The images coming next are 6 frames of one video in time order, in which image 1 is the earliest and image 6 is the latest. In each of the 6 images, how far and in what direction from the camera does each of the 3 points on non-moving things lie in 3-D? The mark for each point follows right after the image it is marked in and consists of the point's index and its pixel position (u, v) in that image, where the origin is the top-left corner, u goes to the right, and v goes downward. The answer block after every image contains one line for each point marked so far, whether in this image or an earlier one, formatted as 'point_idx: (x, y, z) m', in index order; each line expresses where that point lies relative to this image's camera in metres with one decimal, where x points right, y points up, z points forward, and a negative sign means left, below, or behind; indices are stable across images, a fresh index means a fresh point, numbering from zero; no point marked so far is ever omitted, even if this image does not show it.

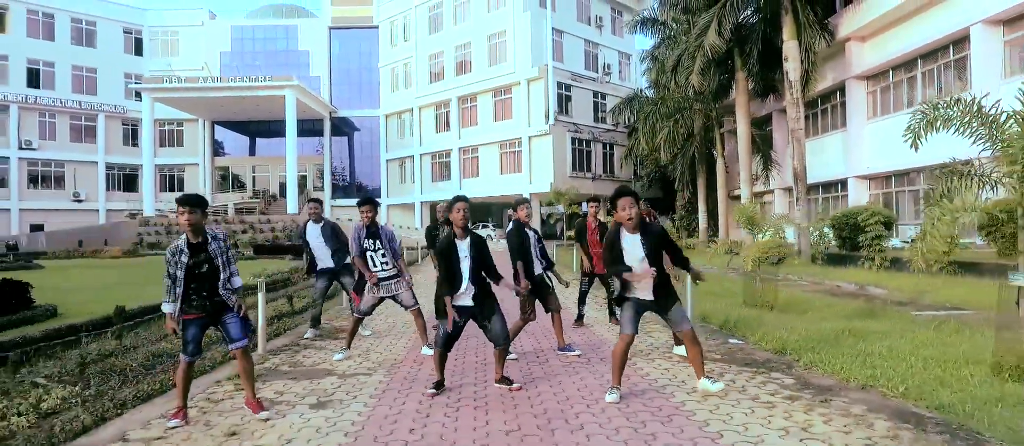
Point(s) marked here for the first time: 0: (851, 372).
0: (+2.4, -1.0, +4.4) m
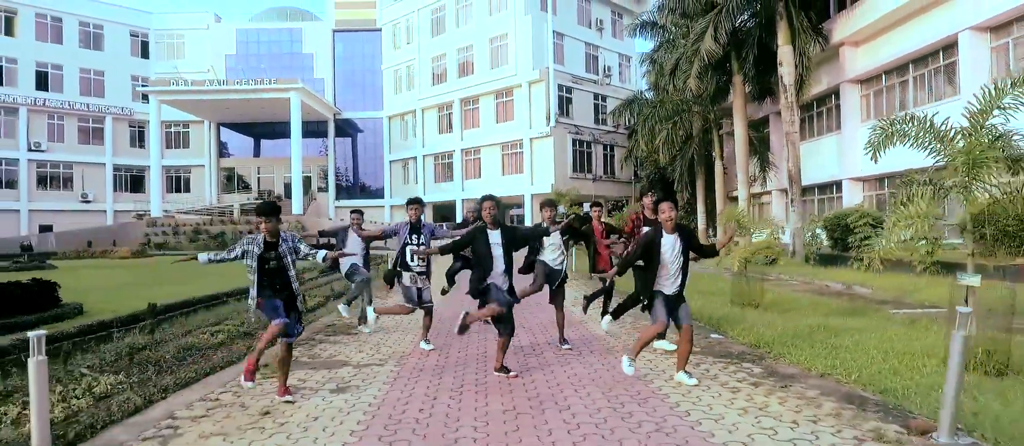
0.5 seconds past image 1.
0: (+2.3, -1.1, +4.9) m
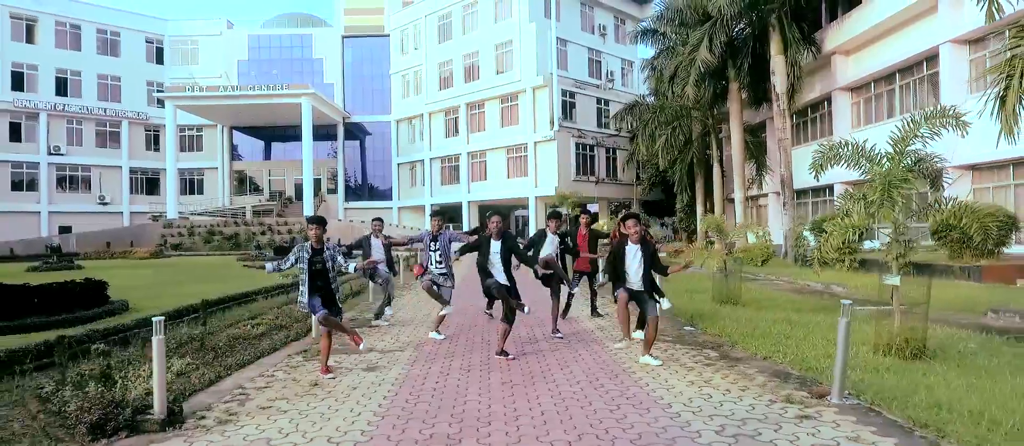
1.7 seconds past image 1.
0: (+2.3, -1.2, +5.9) m
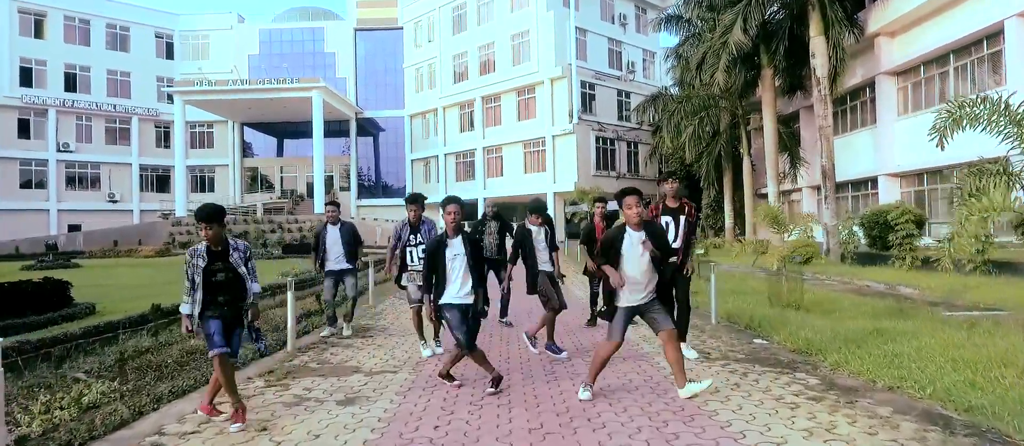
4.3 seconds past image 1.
0: (+2.5, -1.0, +4.4) m
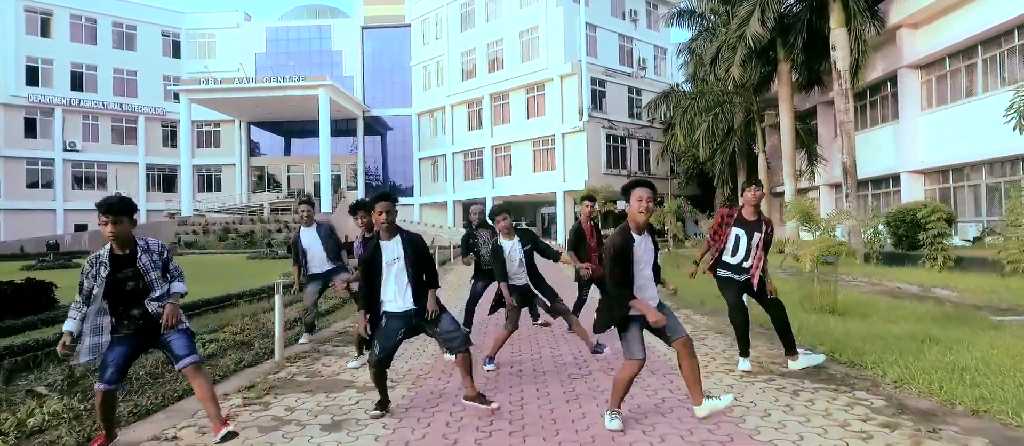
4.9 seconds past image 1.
0: (+2.6, -1.0, +3.7) m
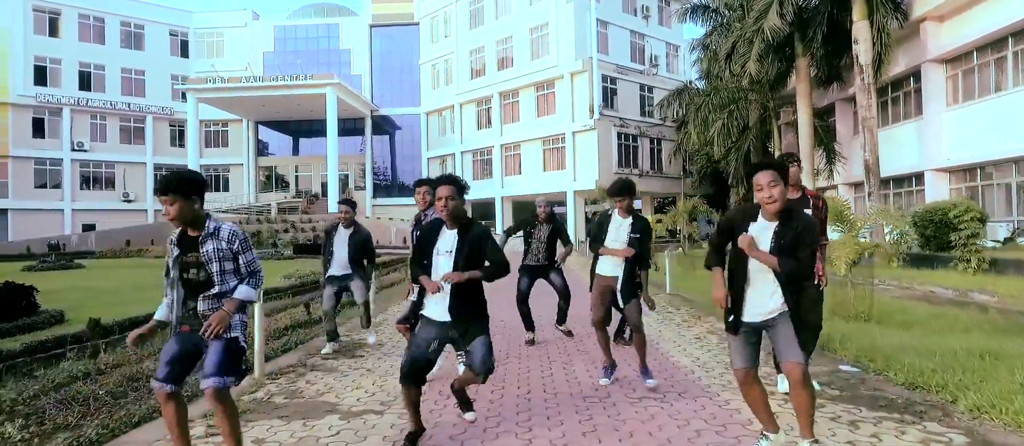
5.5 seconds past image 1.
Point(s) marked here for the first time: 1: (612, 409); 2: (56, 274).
0: (+2.6, -1.0, +3.1) m
1: (+0.6, -1.2, +4.3) m
2: (-13.8, -1.5, +19.2) m
